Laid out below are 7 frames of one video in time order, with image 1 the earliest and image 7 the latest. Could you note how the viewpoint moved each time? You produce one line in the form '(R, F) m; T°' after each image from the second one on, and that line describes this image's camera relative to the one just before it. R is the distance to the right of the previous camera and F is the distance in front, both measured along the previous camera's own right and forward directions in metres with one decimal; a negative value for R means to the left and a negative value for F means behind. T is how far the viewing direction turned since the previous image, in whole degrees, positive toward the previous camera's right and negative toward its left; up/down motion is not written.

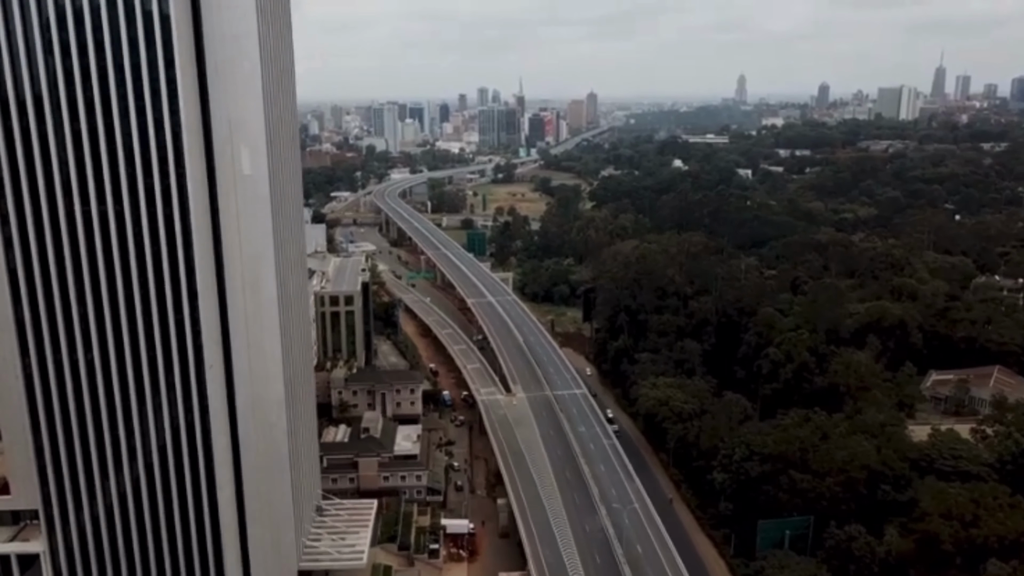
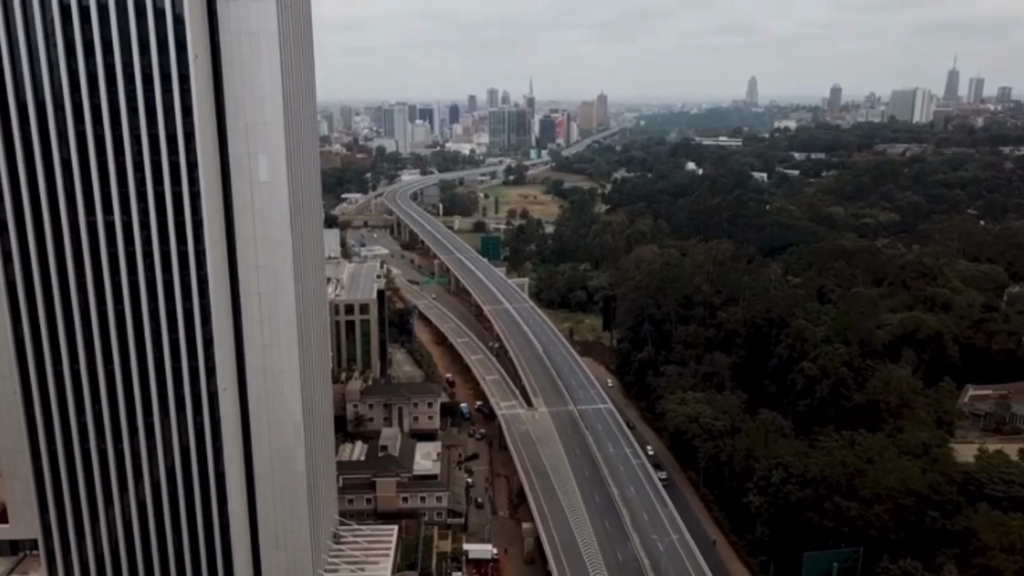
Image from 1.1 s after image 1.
(-1.0, +2.2) m; -1°
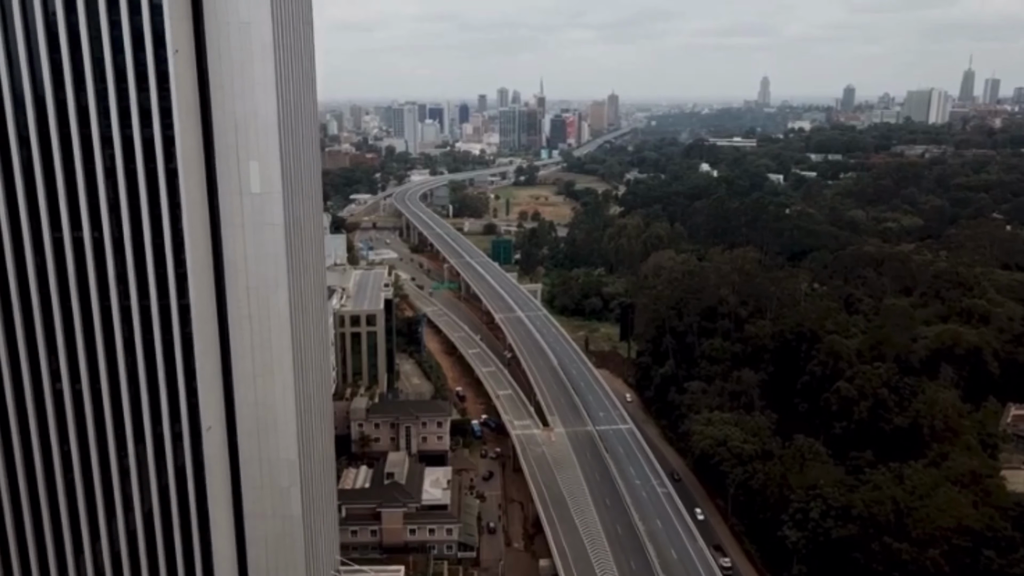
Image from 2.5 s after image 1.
(-0.4, +3.1) m; -1°
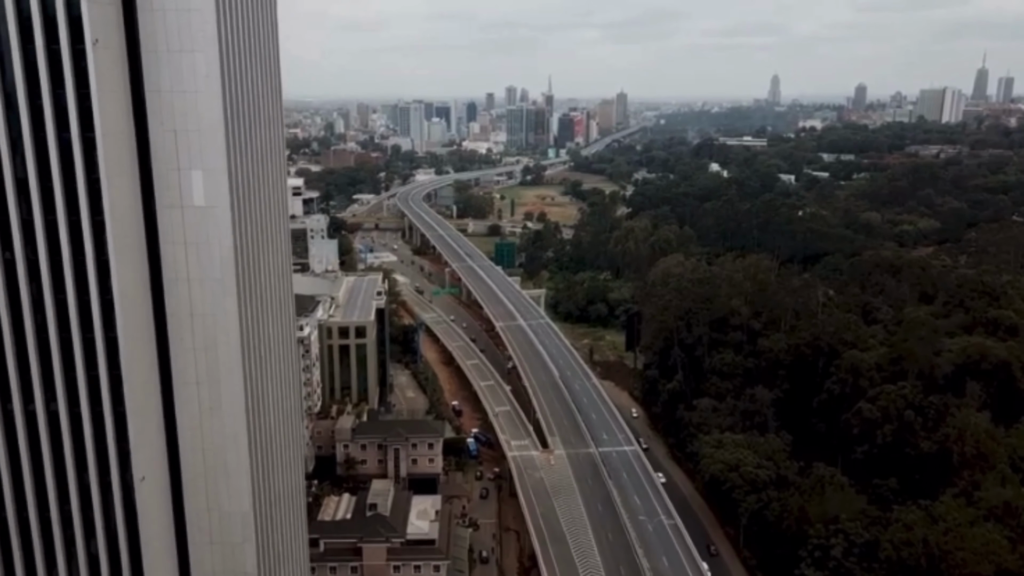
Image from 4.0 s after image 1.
(+0.6, +3.2) m; -1°
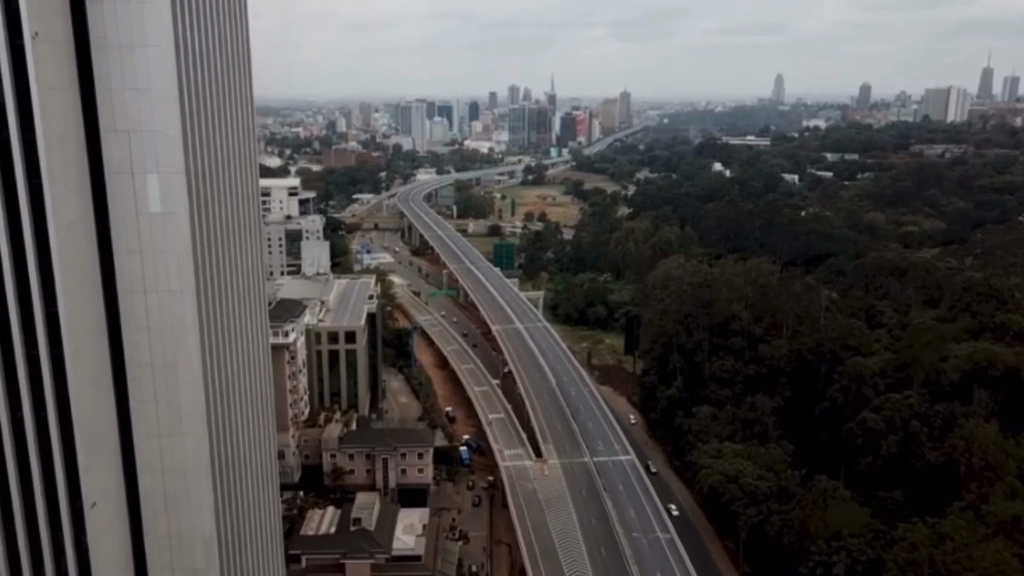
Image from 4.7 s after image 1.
(+0.6, +1.4) m; 0°
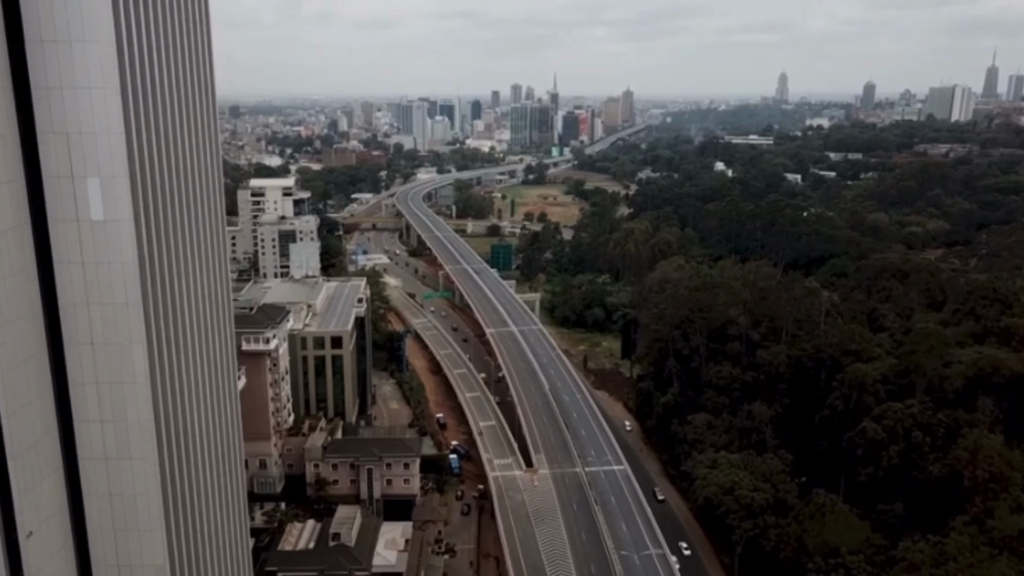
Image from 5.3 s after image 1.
(+0.7, +1.3) m; 0°
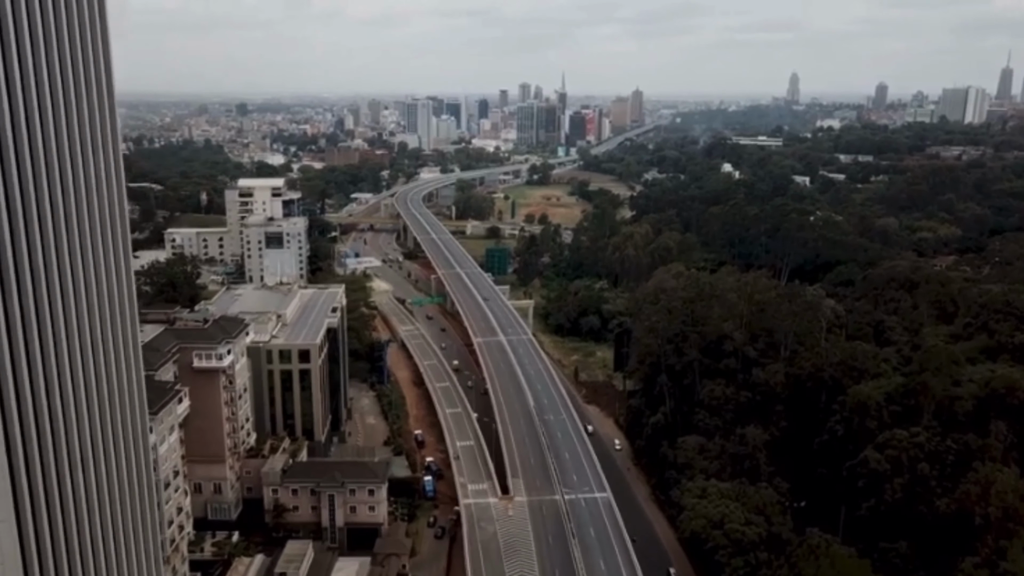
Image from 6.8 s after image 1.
(+1.6, +3.0) m; -1°
